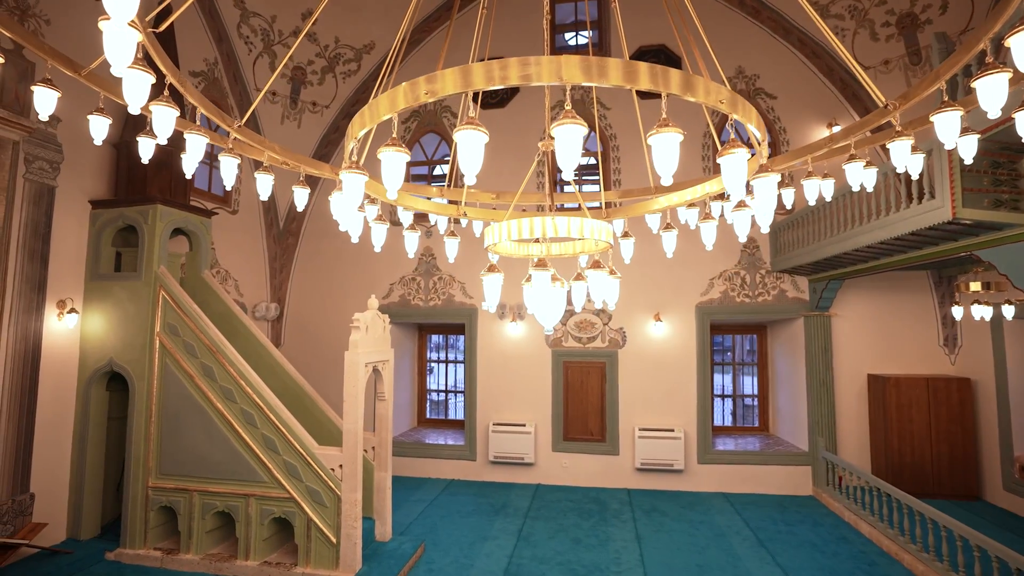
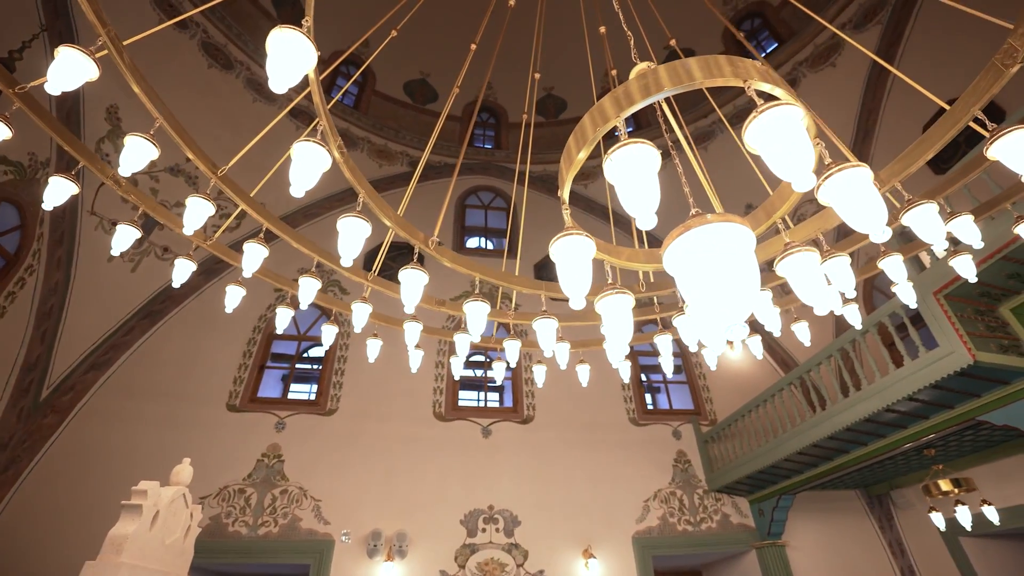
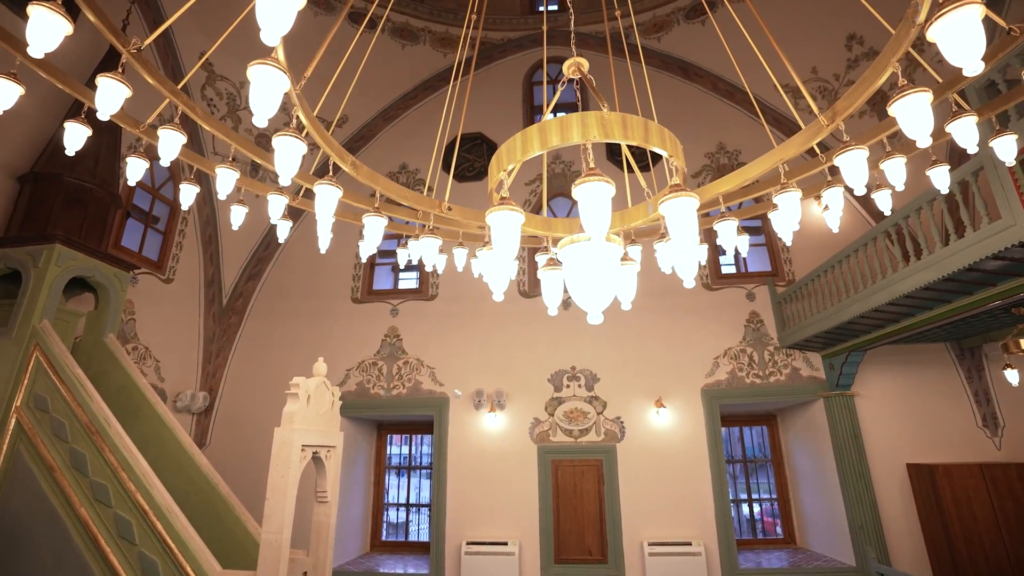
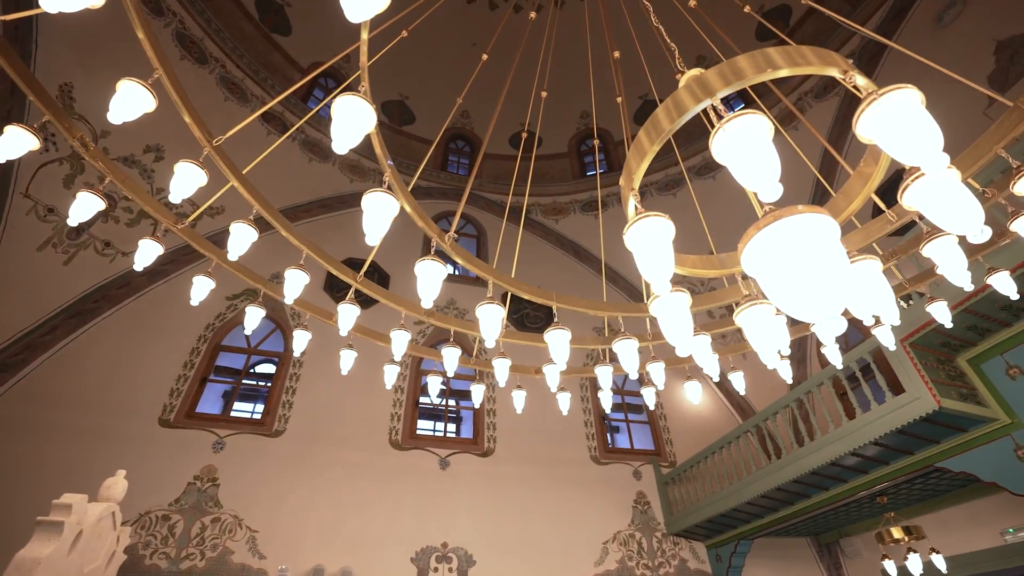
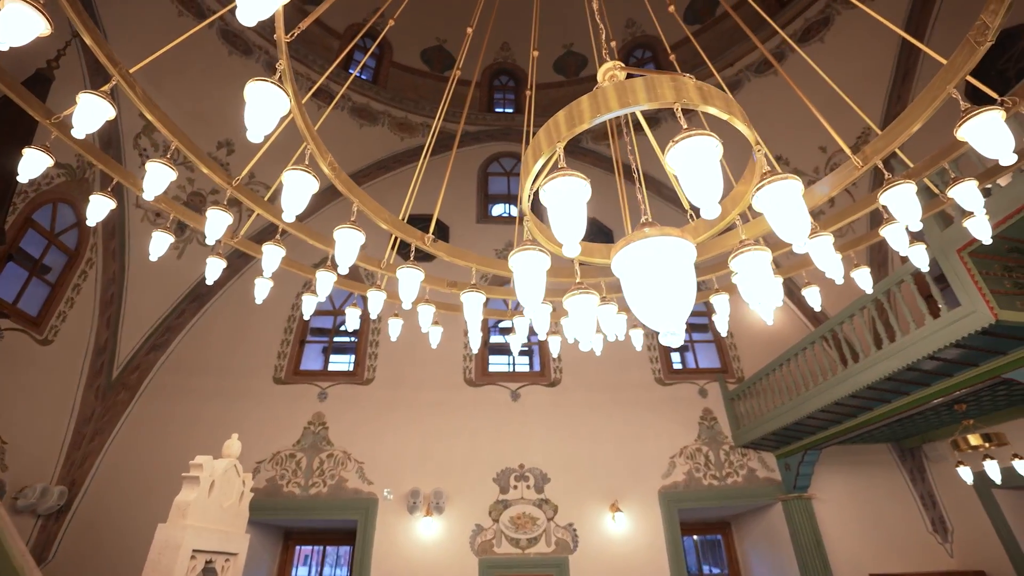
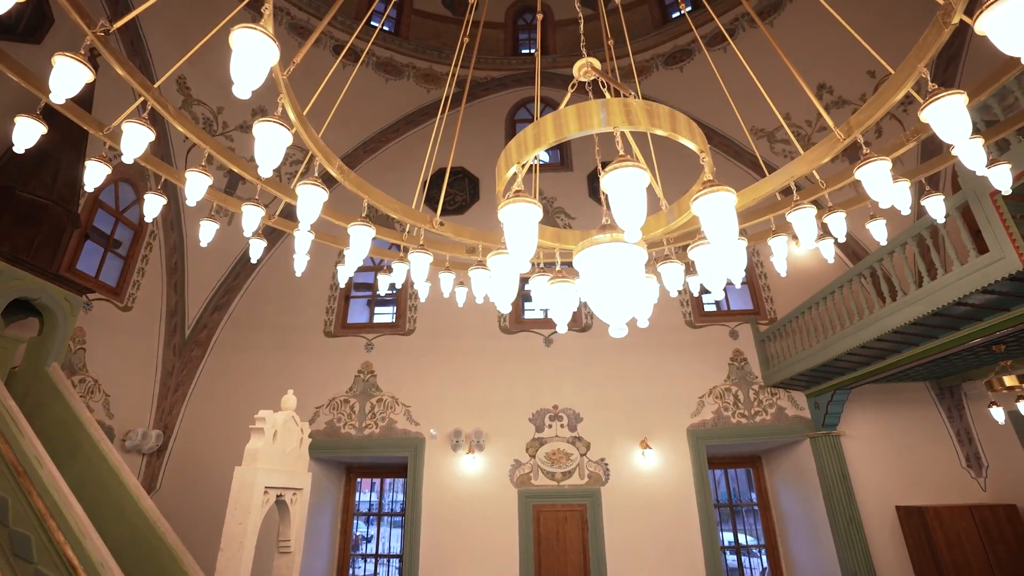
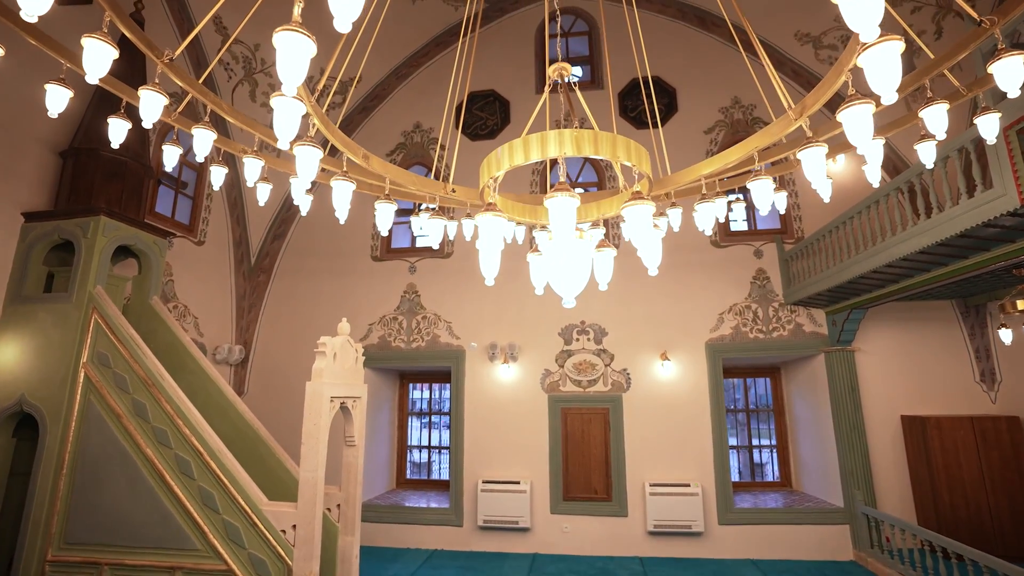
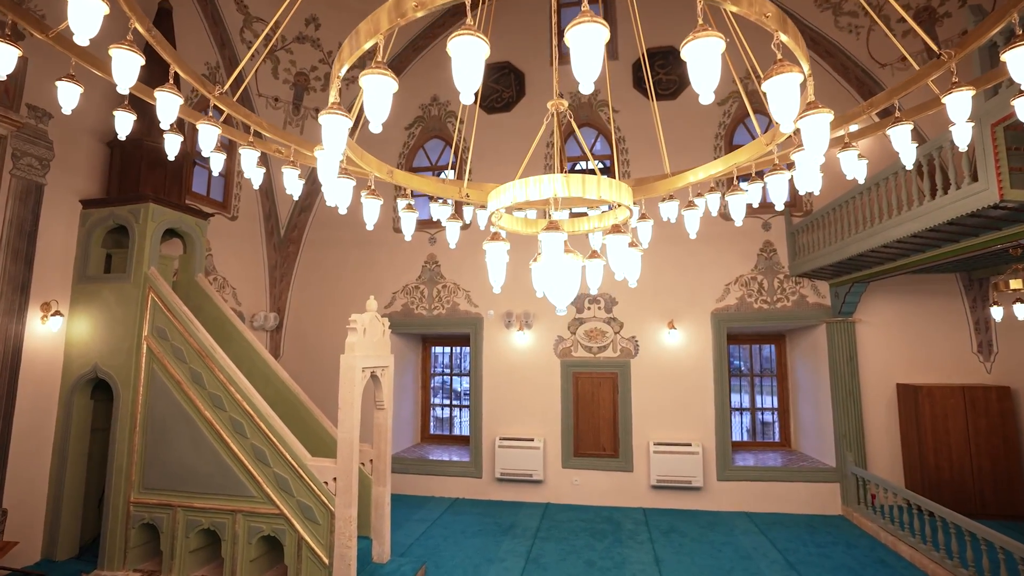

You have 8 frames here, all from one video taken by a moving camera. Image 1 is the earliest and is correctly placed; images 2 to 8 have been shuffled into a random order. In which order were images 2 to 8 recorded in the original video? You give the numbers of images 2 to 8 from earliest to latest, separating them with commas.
8, 7, 3, 6, 5, 2, 4
